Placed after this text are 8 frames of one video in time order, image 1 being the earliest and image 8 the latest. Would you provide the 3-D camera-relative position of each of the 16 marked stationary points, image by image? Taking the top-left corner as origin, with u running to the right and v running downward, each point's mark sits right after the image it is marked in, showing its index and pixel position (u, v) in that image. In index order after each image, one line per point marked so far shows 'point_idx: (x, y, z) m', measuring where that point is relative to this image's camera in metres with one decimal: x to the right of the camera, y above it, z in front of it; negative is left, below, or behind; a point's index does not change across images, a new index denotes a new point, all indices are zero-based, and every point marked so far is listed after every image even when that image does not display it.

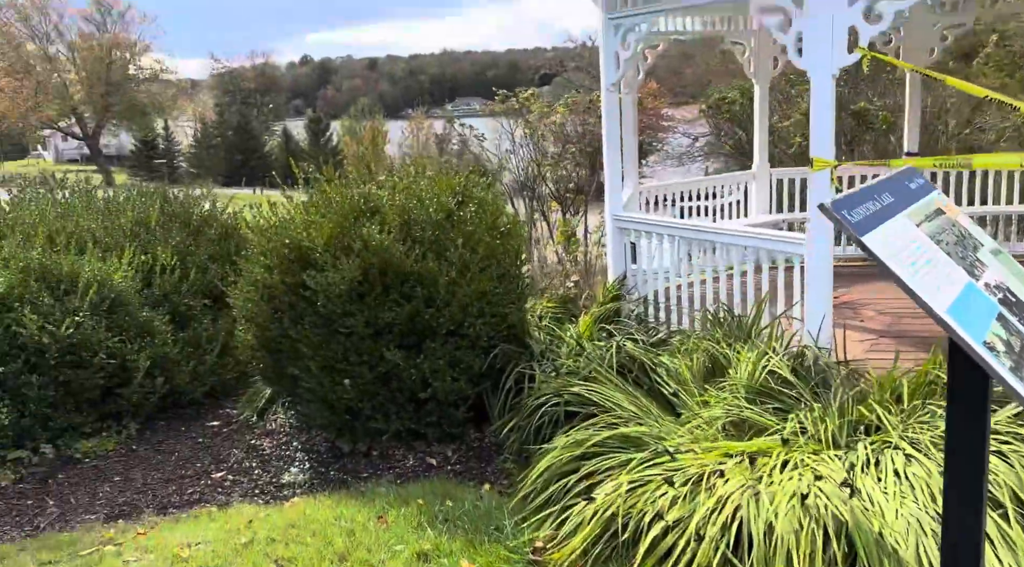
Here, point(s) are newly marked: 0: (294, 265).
0: (-1.1, +0.1, +4.7) m
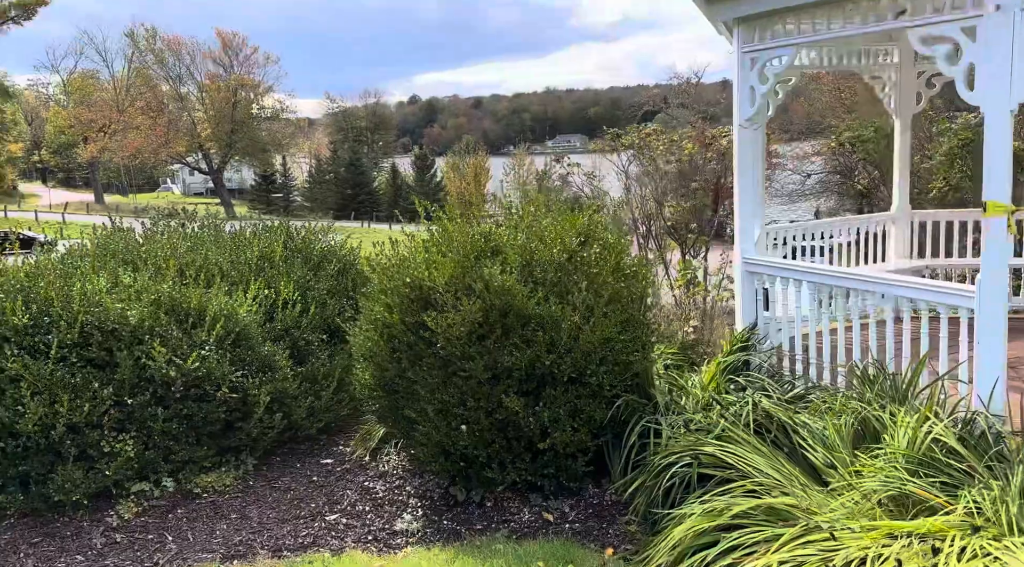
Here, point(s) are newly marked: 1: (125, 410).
0: (-0.5, -0.1, +4.6) m
1: (-2.0, -0.7, +4.8) m
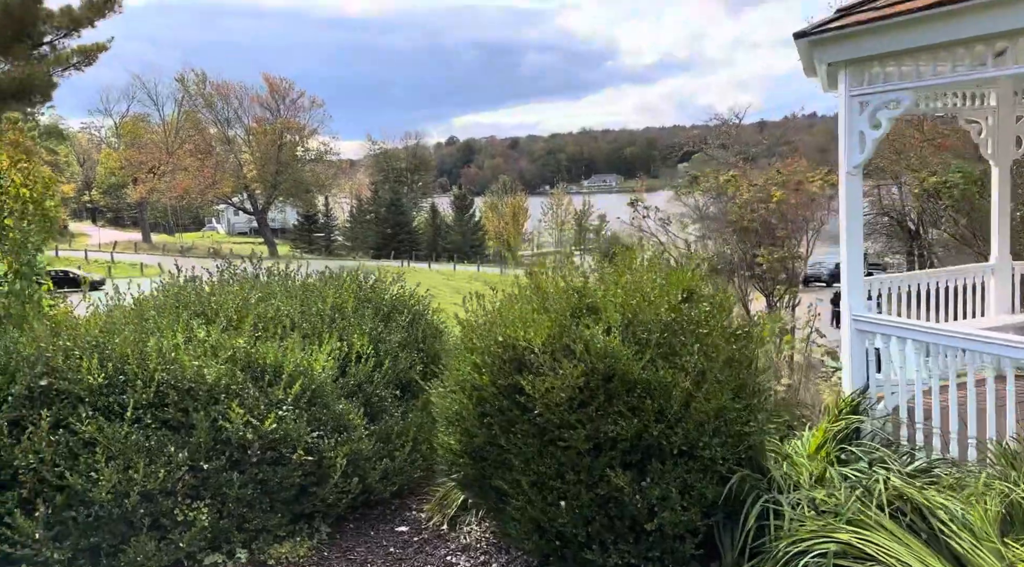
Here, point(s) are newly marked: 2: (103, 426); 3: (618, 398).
0: (0.0, -0.4, +4.3) m
1: (-1.5, -0.9, +4.5) m
2: (-1.9, -0.7, +4.4) m
3: (+0.5, -0.5, +4.0) m
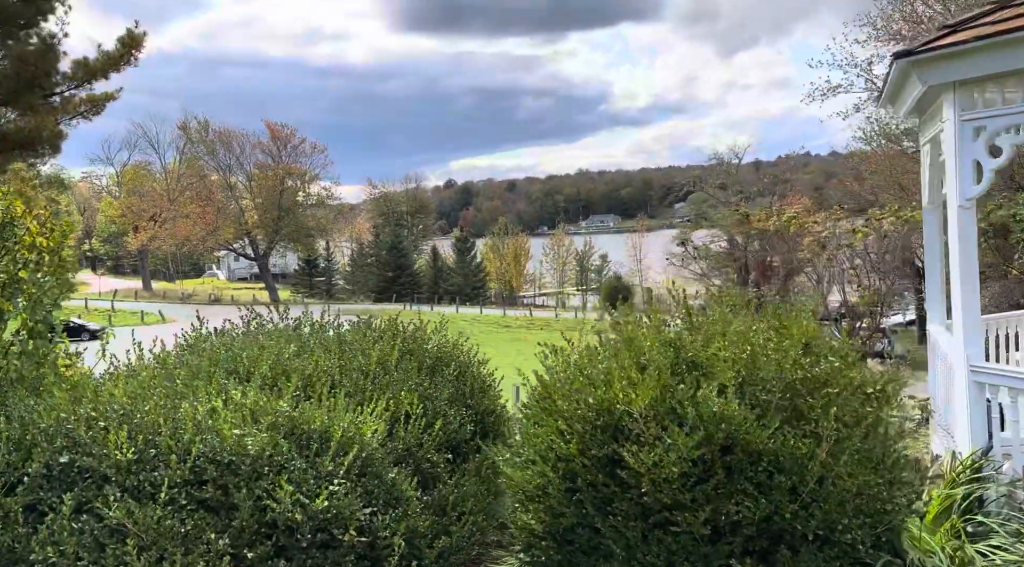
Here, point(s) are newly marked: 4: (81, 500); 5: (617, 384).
0: (+0.4, -0.6, +3.7) m
1: (-1.2, -1.2, +3.9) m
2: (-1.6, -0.9, +3.8) m
3: (+0.9, -0.7, +3.4) m
4: (-1.8, -0.9, +3.8) m
5: (+0.4, -0.4, +3.8) m
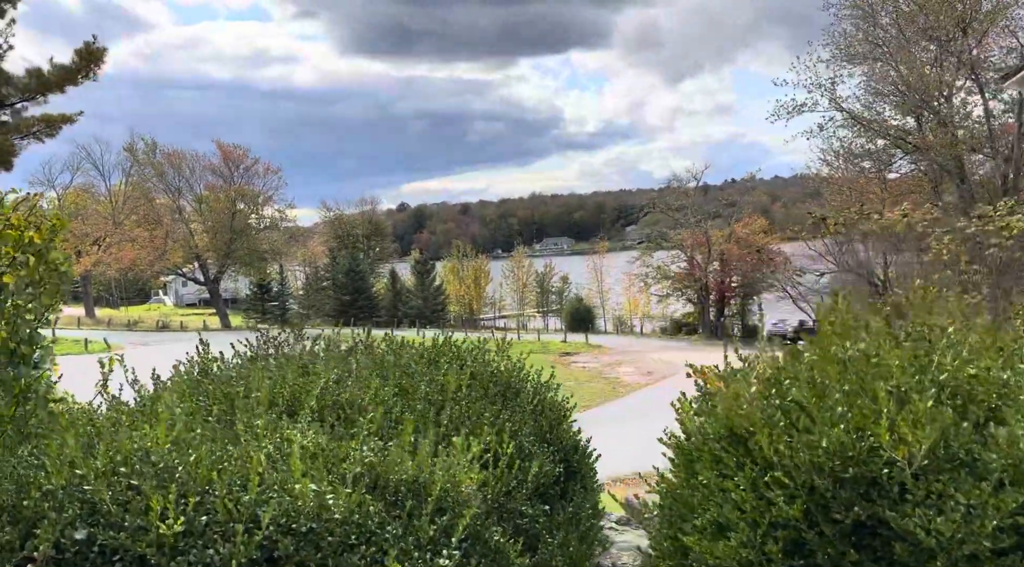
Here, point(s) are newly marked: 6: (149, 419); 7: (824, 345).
0: (+1.0, -0.6, +2.7) m
1: (-0.5, -1.2, +2.8) m
2: (-0.9, -0.9, +2.6) m
3: (+1.5, -0.7, +2.4) m
4: (-1.2, -0.9, +2.7) m
5: (+1.0, -0.4, +2.7) m
6: (-1.5, -0.6, +3.7) m
7: (+1.1, -0.2, +3.1) m
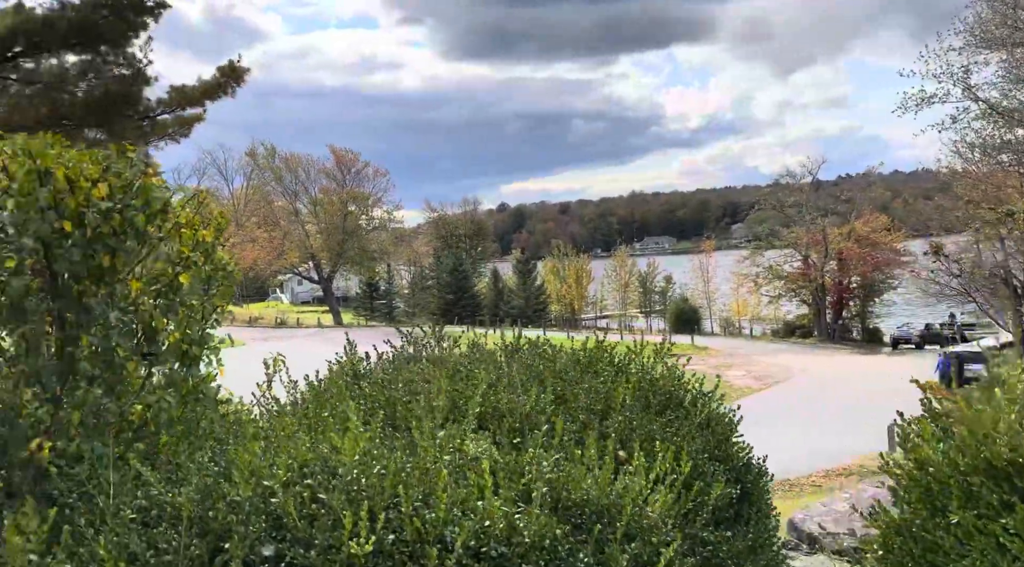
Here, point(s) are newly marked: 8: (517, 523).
0: (+1.6, -0.6, +2.3) m
1: (+0.1, -1.2, +2.6) m
2: (-0.4, -0.9, +2.5) m
3: (+2.0, -0.7, +2.0) m
4: (-0.6, -0.9, +2.5) m
5: (+1.6, -0.4, +2.3) m
6: (-0.8, -0.6, +3.6) m
7: (+1.7, -0.3, +2.7) m
8: (0.0, -0.7, +2.8) m
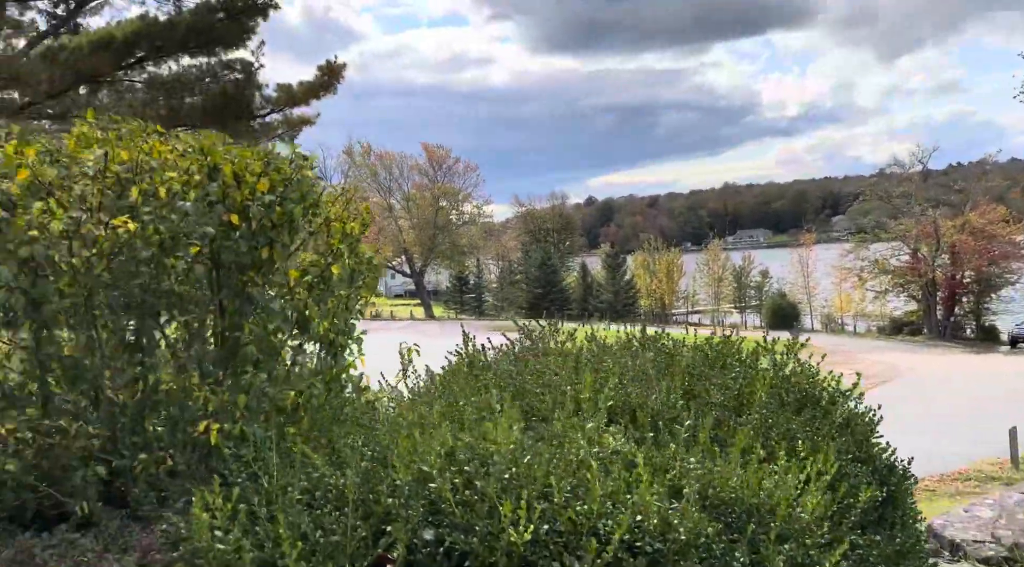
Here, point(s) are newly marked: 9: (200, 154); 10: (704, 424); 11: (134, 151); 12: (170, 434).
0: (+2.0, -0.6, +2.1) m
1: (+0.5, -1.2, +2.6) m
2: (+0.1, -0.9, +2.5) m
3: (+2.4, -0.7, +1.8) m
4: (-0.1, -0.9, +2.6) m
5: (+2.0, -0.4, +2.1) m
6: (-0.2, -0.5, +3.7) m
7: (+2.1, -0.2, +2.5) m
8: (+0.5, -0.7, +2.8) m
9: (-1.1, +0.5, +3.3) m
10: (+0.8, -0.6, +4.1) m
11: (-1.3, +0.5, +3.2) m
12: (-1.2, -0.5, +3.3) m
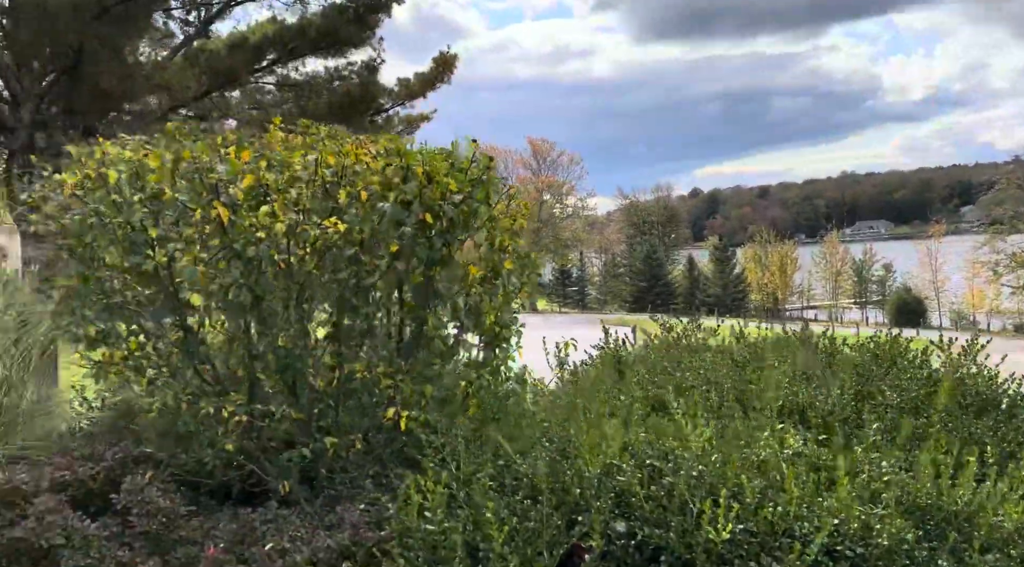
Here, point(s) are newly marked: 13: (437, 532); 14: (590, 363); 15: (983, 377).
0: (+2.5, -0.6, +1.9) m
1: (+1.1, -1.2, +2.5) m
2: (+0.6, -0.9, +2.5) m
3: (+2.9, -0.7, +1.5) m
4: (+0.4, -0.9, +2.6) m
5: (+2.6, -0.4, +1.9) m
6: (+0.5, -0.5, +3.7) m
7: (+2.7, -0.3, +2.2) m
8: (+1.1, -0.7, +2.7) m
9: (-0.5, +0.5, +3.4) m
10: (+1.6, -0.6, +4.0) m
11: (-0.6, +0.5, +3.3) m
12: (-0.6, -0.5, +3.4) m
13: (-0.2, -0.7, +2.7) m
14: (+0.6, -0.5, +5.2) m
15: (+2.5, -0.5, +4.8) m
